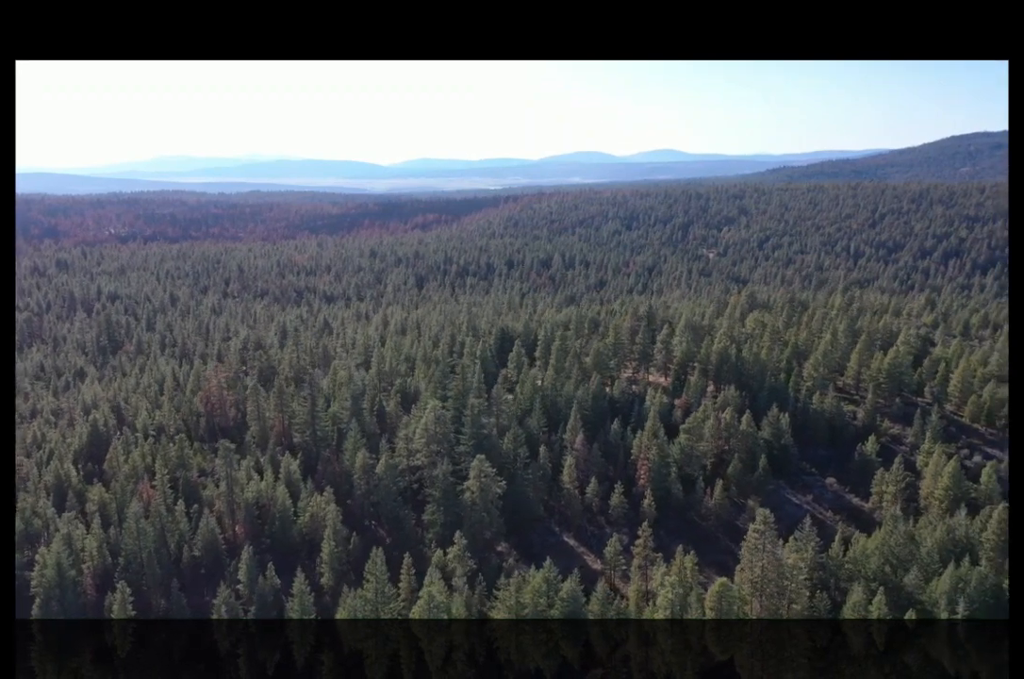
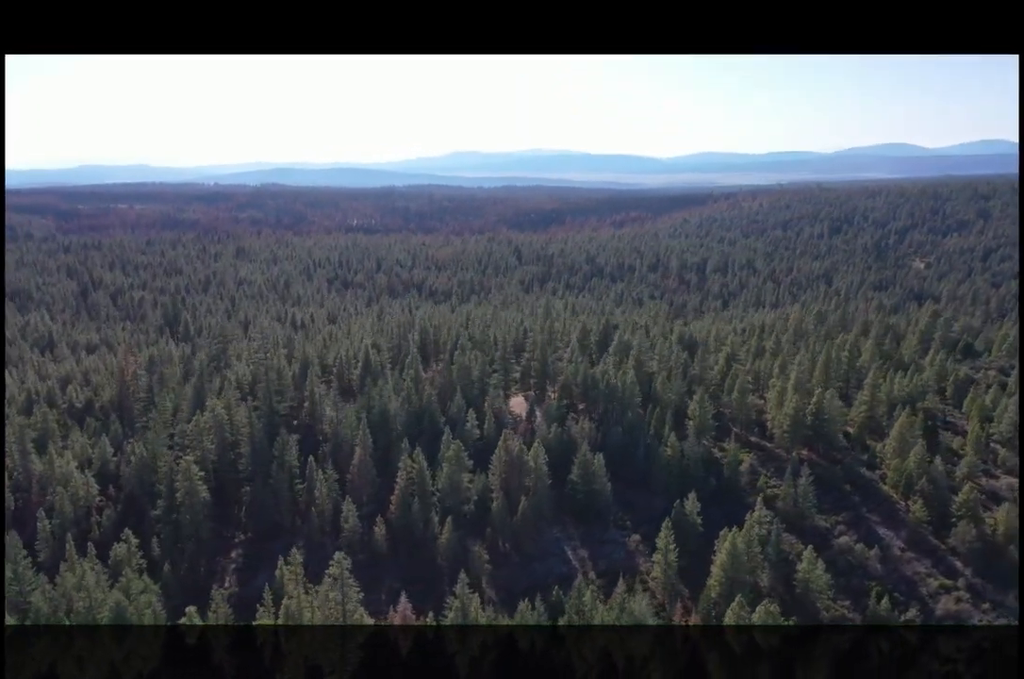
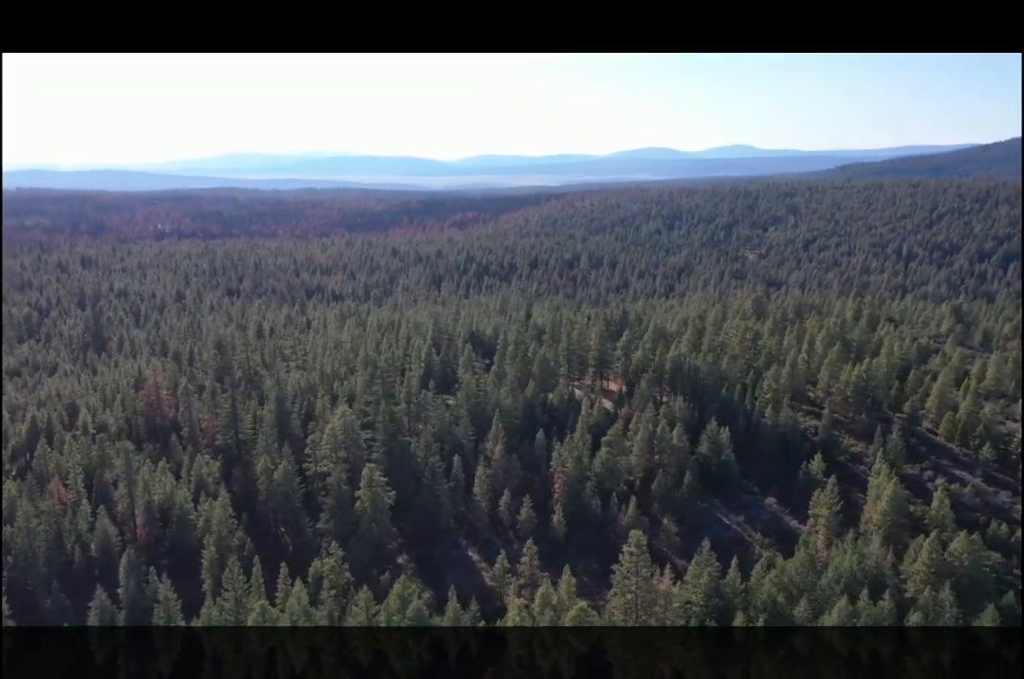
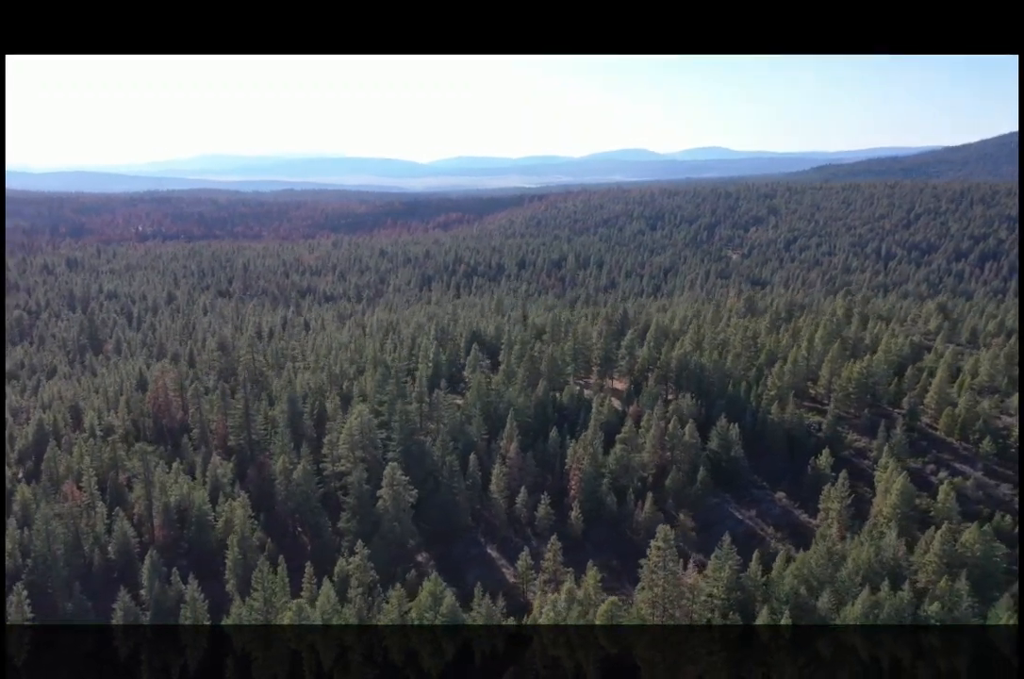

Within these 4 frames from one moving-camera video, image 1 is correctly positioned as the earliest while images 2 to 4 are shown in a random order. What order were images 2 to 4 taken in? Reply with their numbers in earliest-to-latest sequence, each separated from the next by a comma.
4, 3, 2
